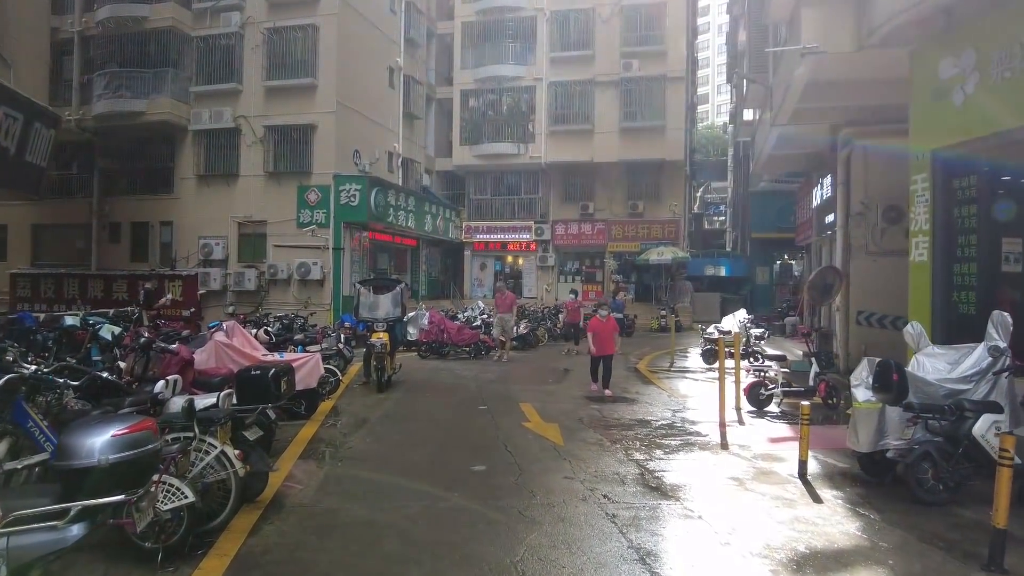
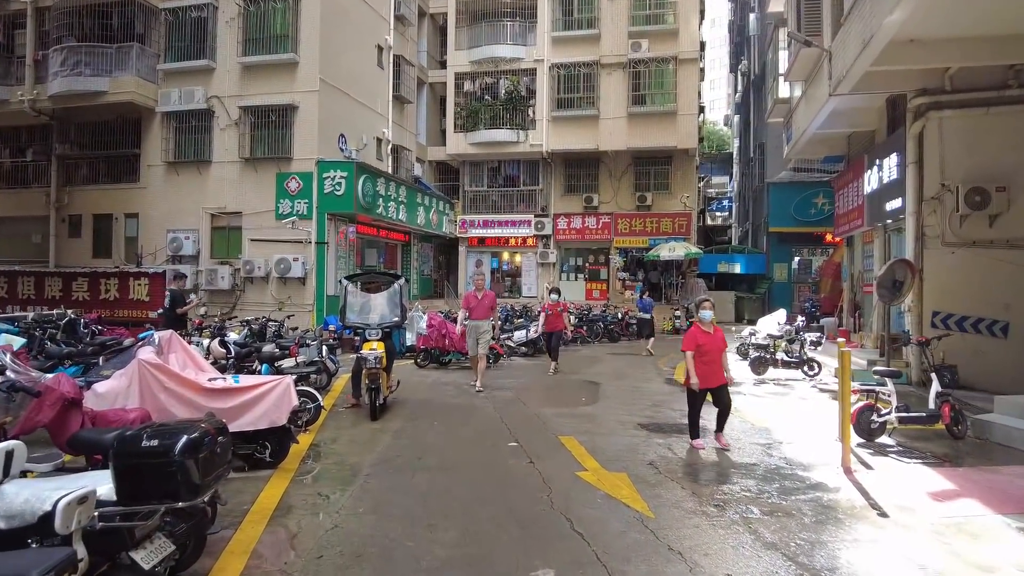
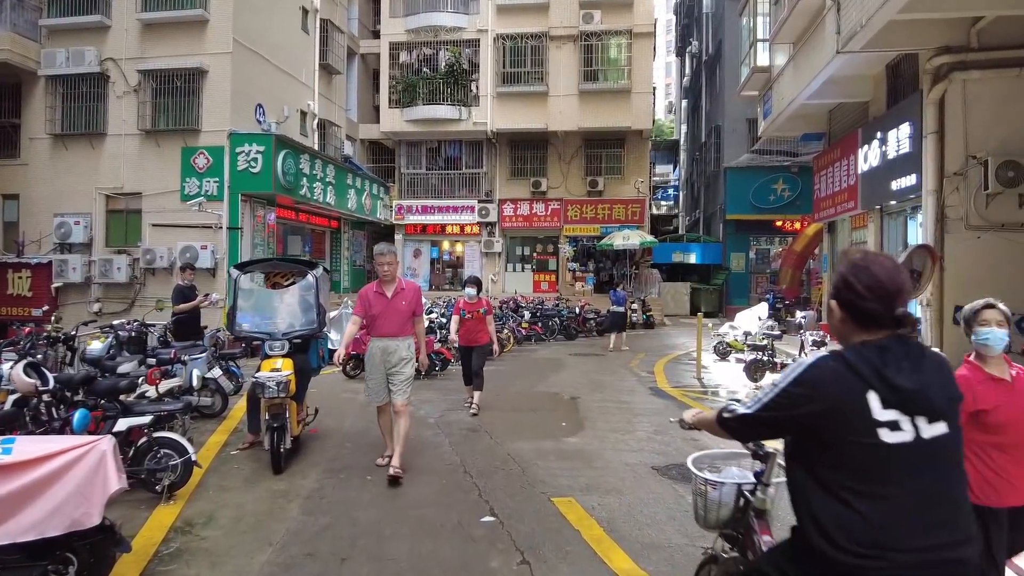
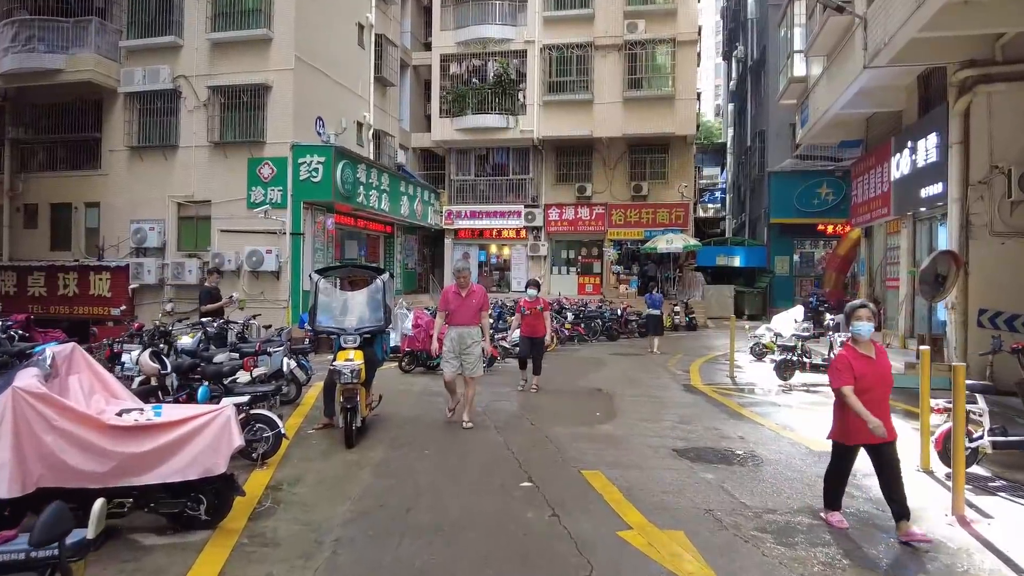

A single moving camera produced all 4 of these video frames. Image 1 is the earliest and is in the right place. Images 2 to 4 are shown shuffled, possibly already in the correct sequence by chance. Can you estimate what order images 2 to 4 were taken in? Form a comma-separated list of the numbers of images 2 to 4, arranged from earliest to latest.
2, 4, 3
